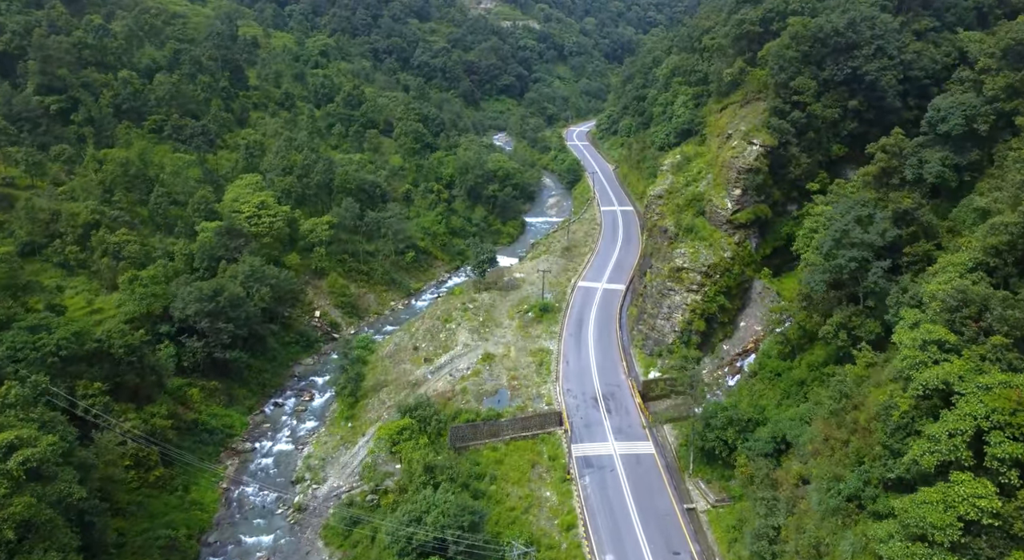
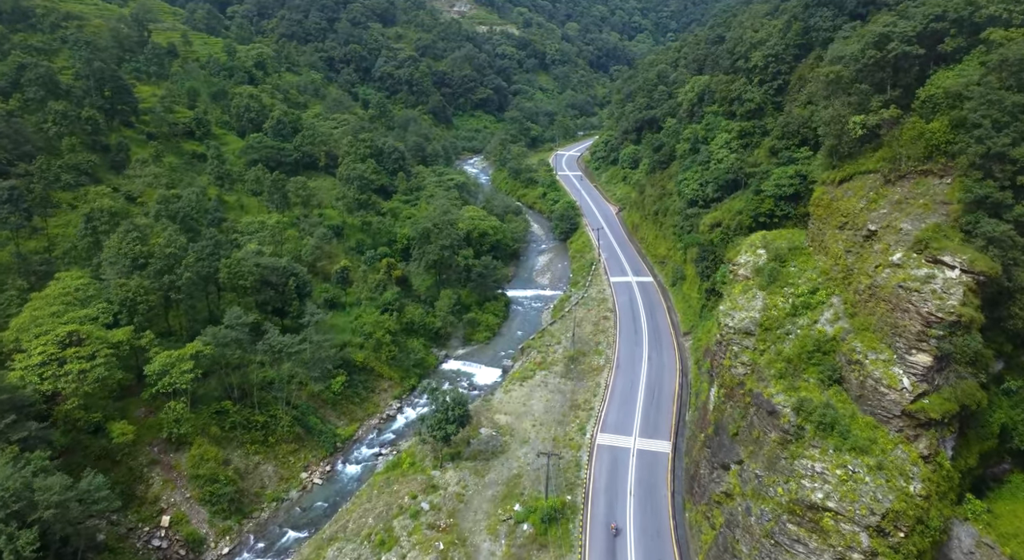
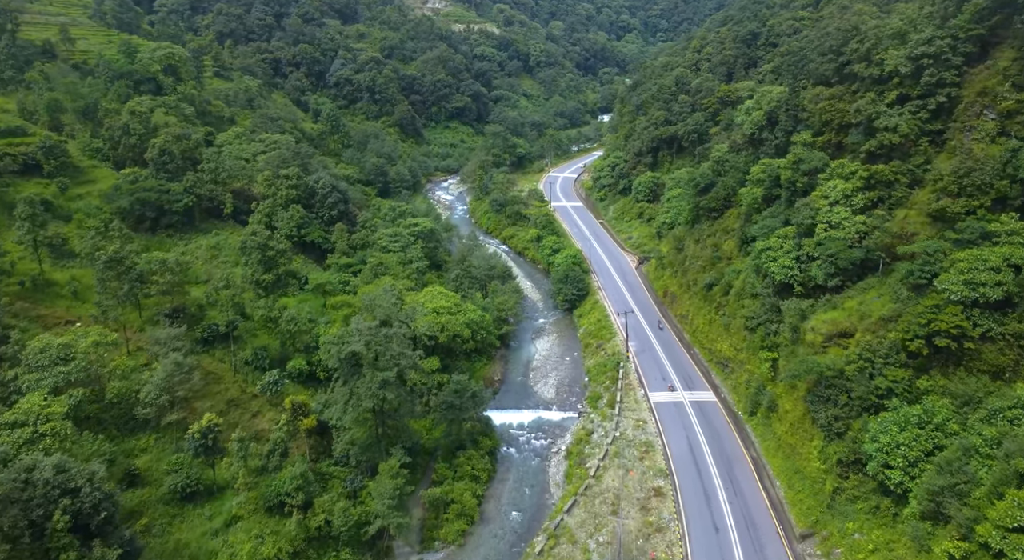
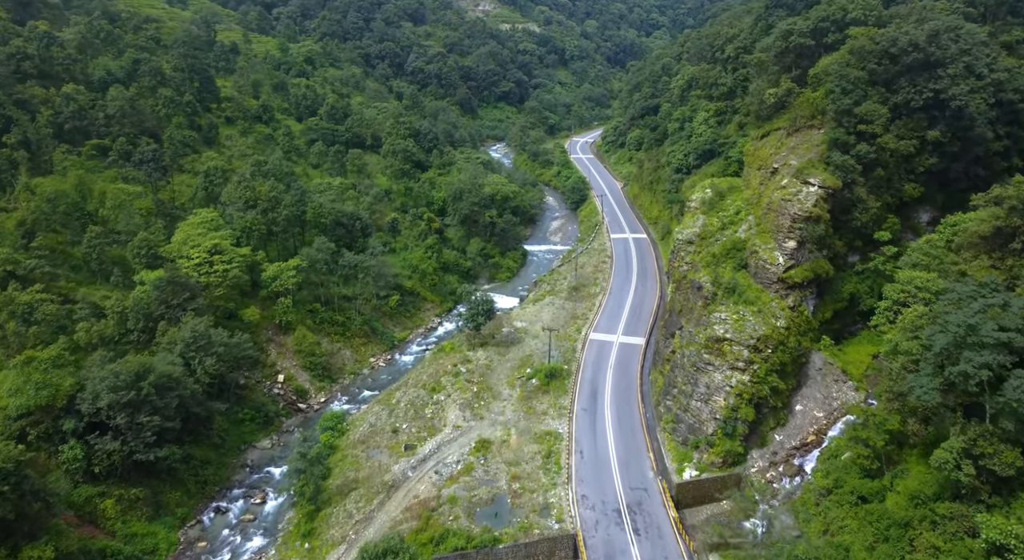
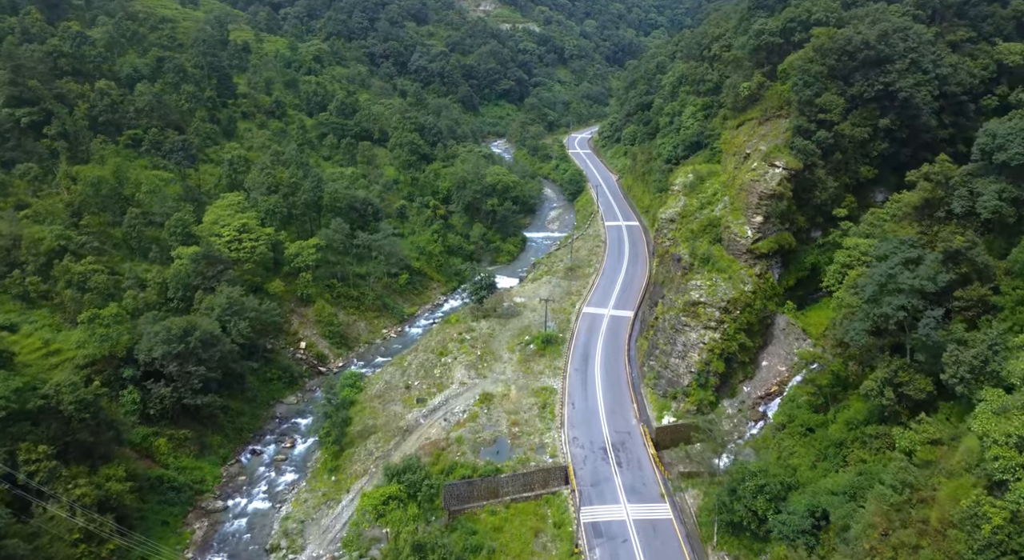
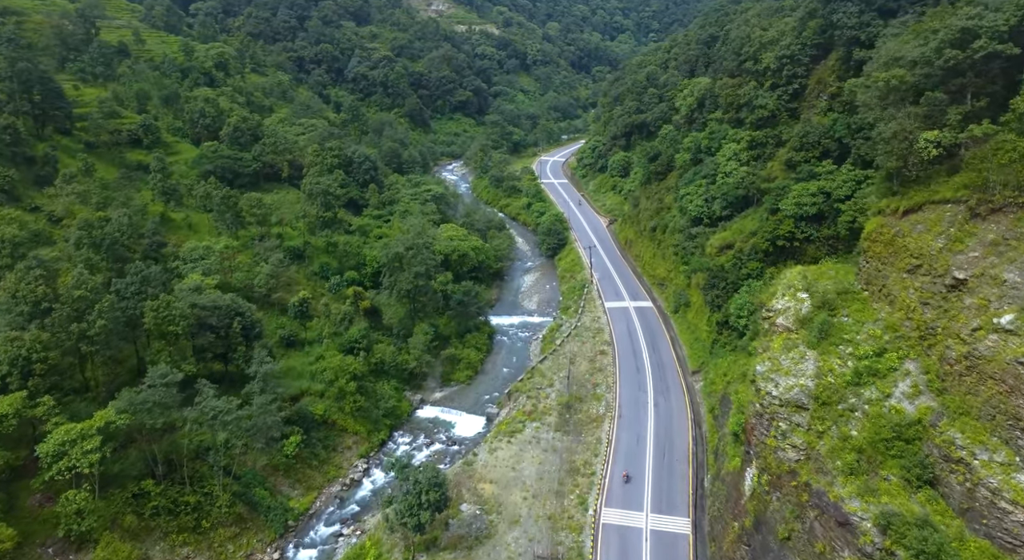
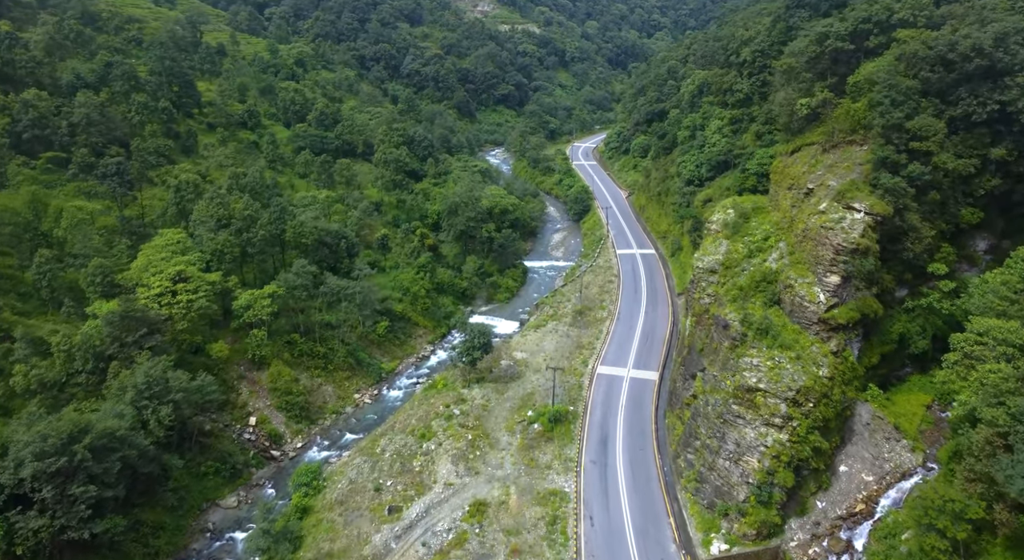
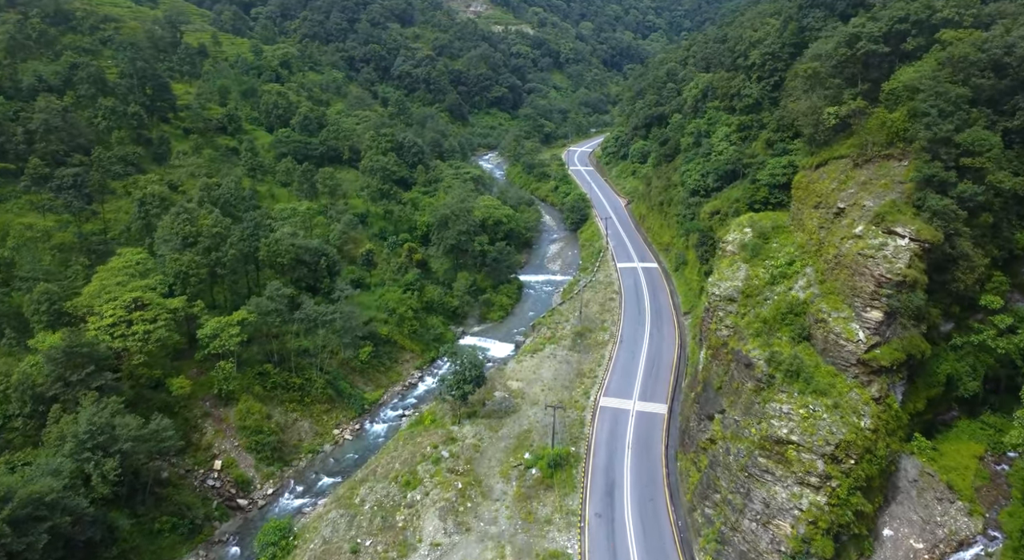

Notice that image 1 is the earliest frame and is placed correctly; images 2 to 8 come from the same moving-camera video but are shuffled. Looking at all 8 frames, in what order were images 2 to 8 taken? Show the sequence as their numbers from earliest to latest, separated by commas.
5, 4, 7, 8, 2, 6, 3
